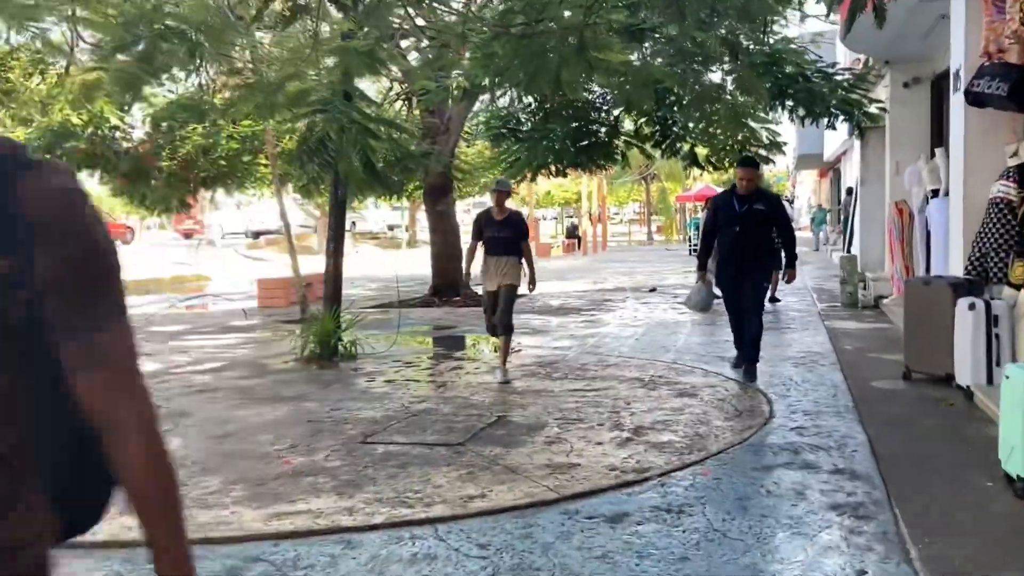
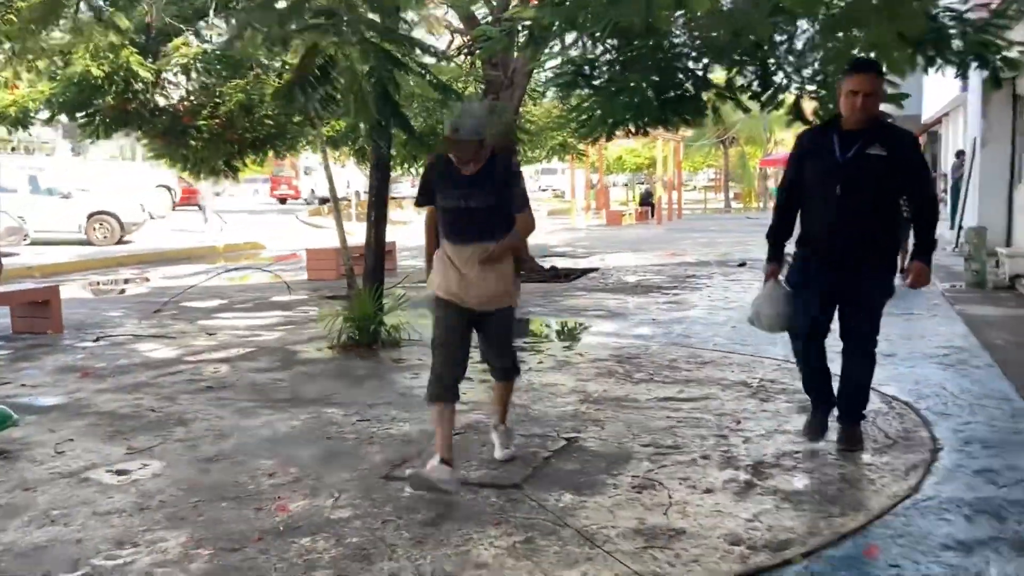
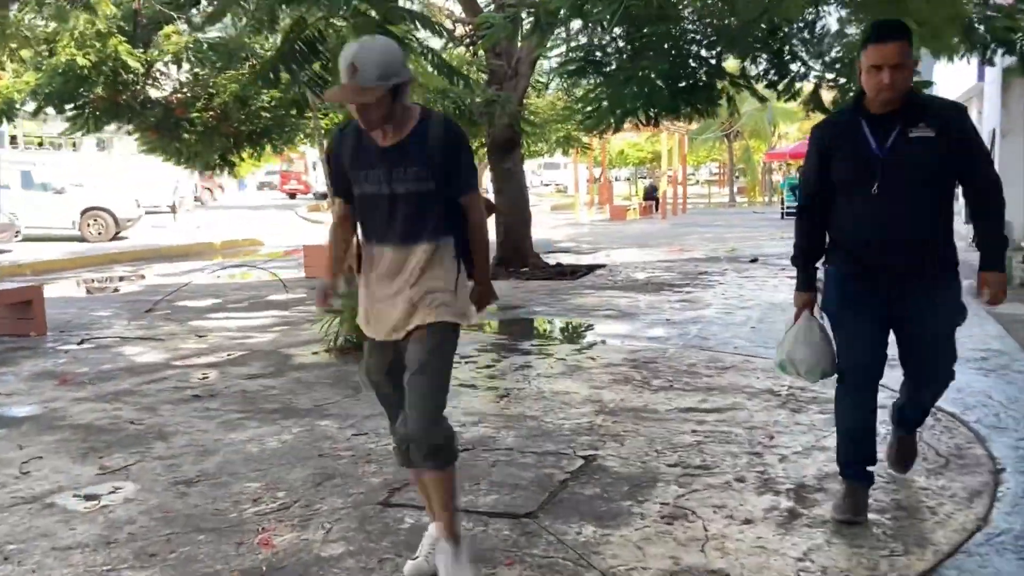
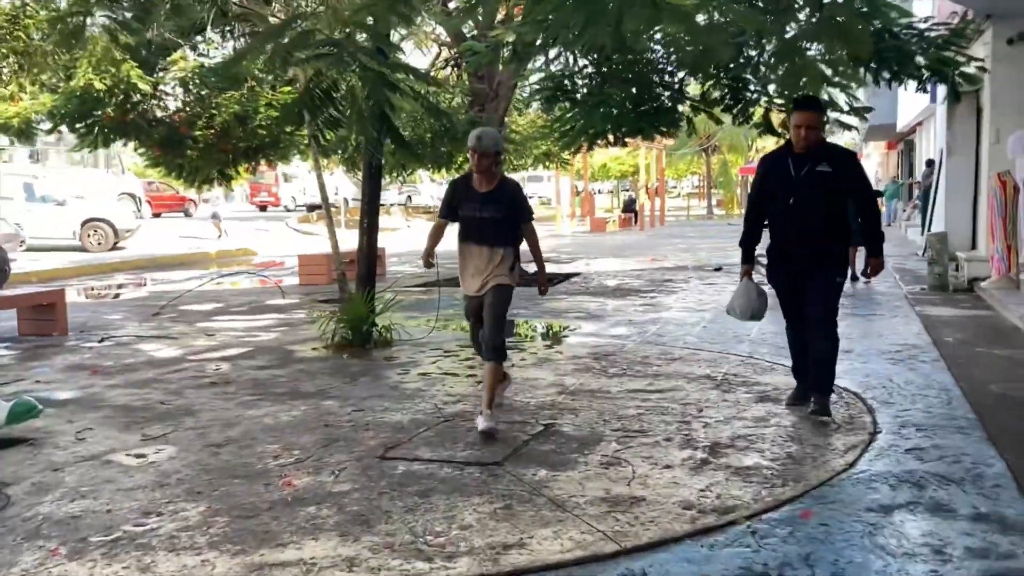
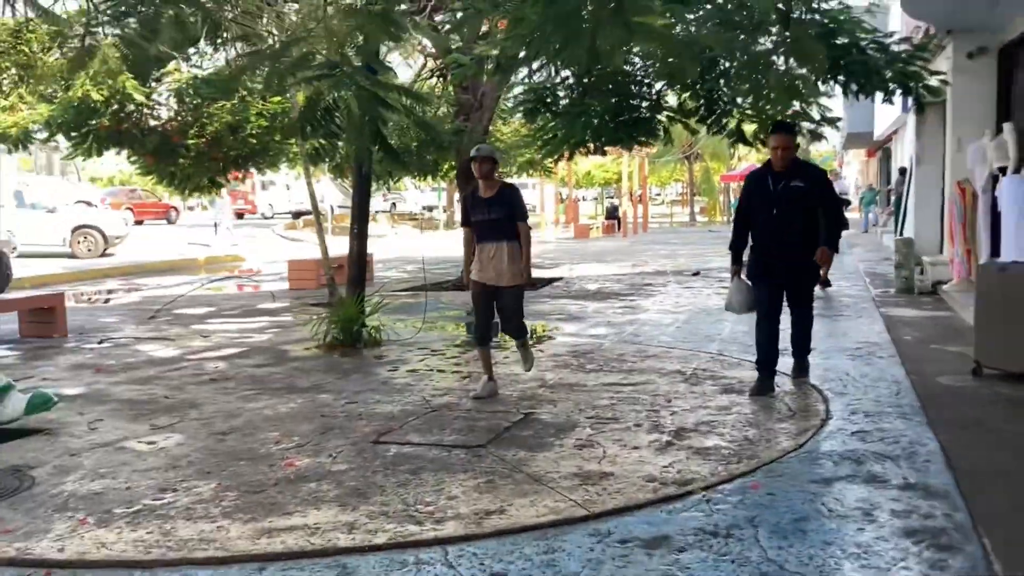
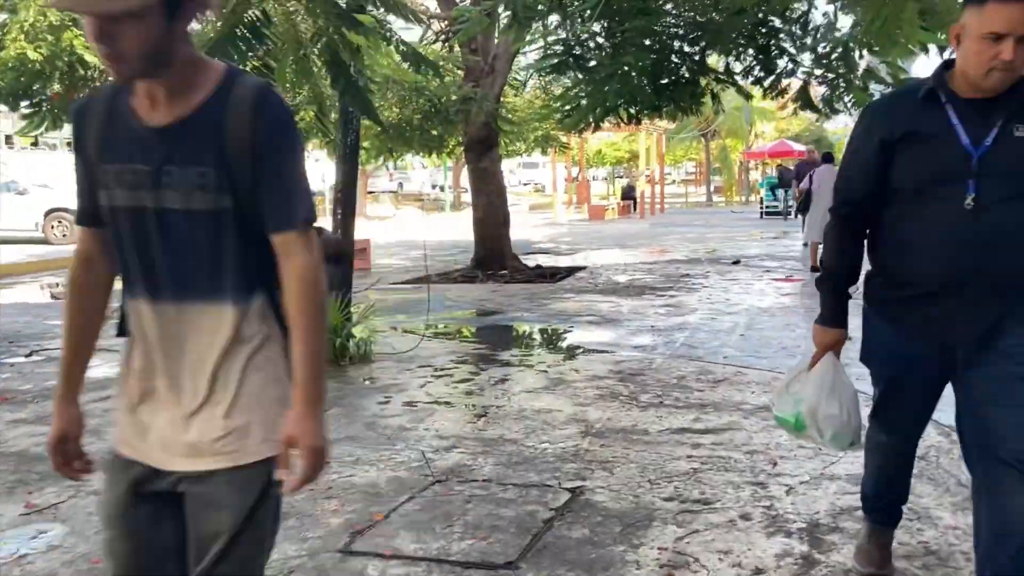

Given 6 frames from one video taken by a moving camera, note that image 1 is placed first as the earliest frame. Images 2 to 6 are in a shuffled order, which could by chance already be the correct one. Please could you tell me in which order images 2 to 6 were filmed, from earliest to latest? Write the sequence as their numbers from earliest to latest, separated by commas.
5, 4, 2, 3, 6
